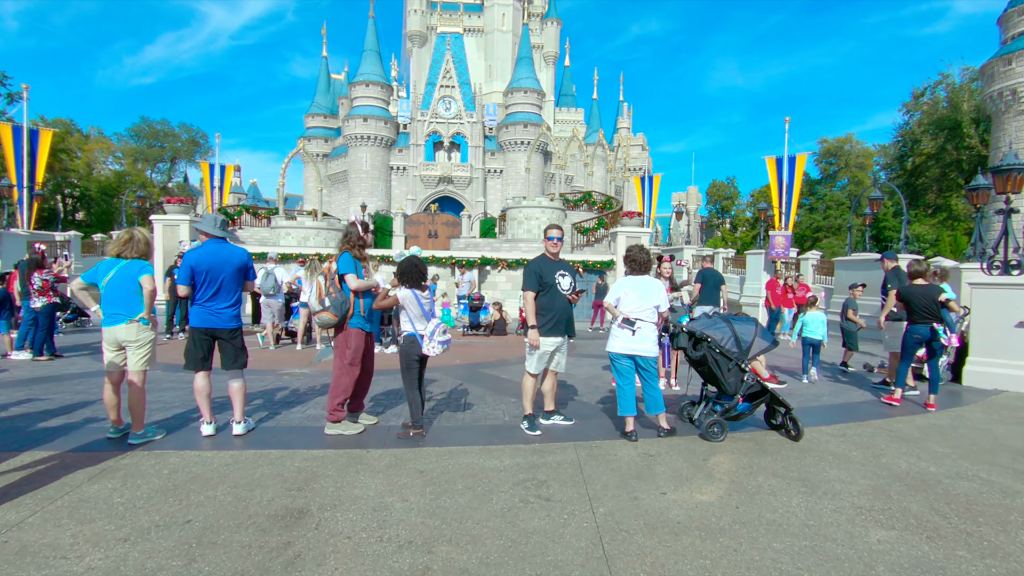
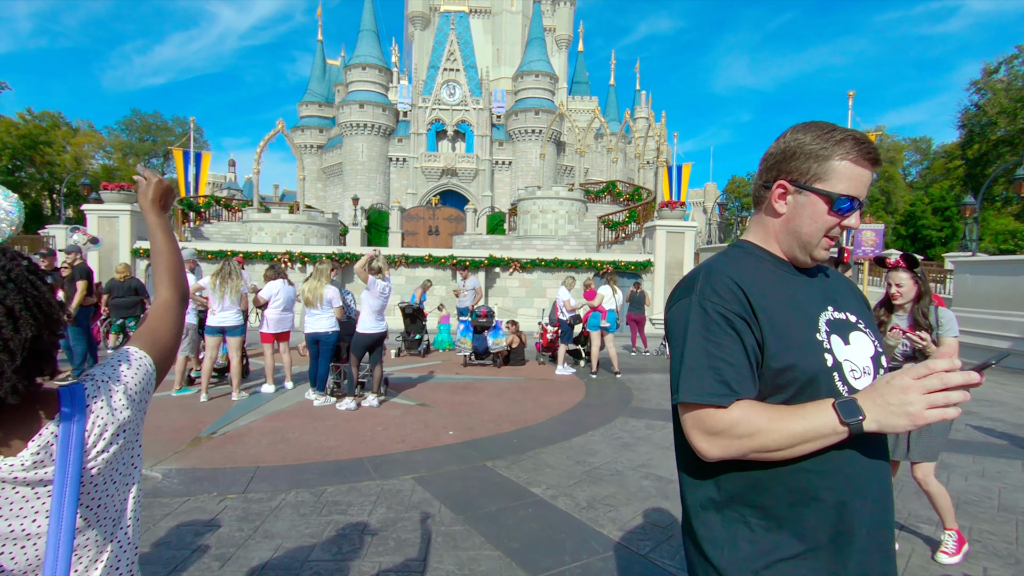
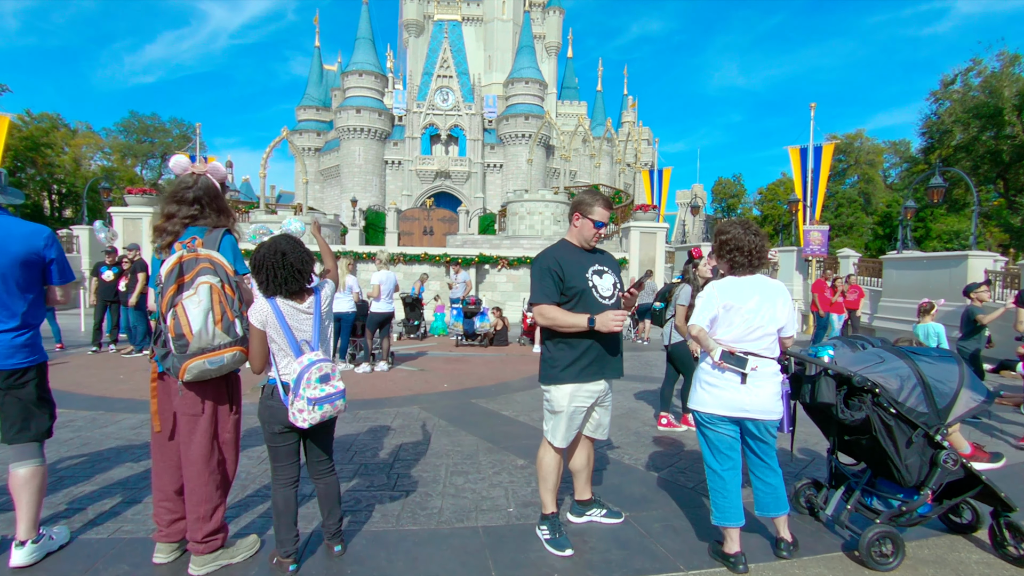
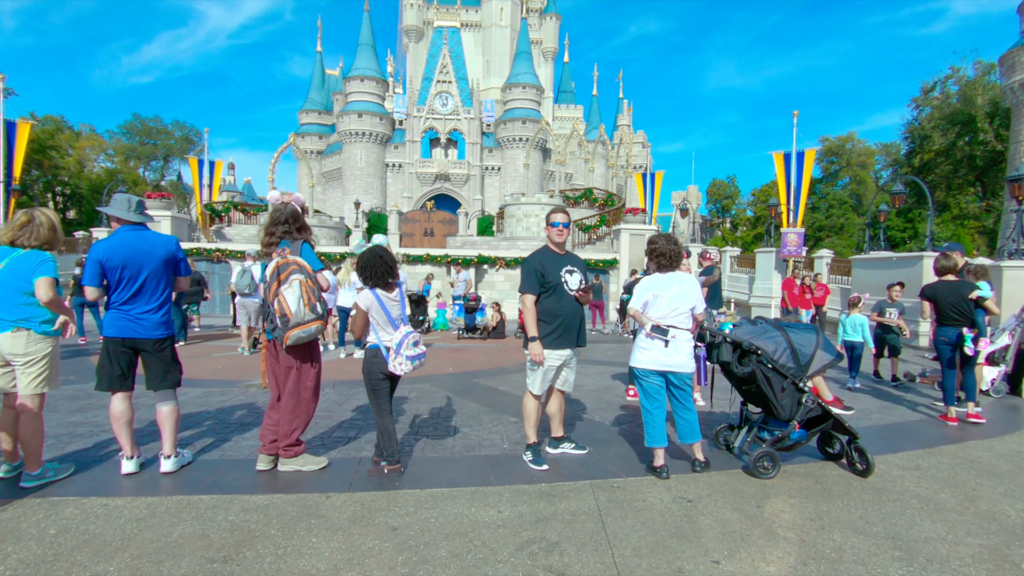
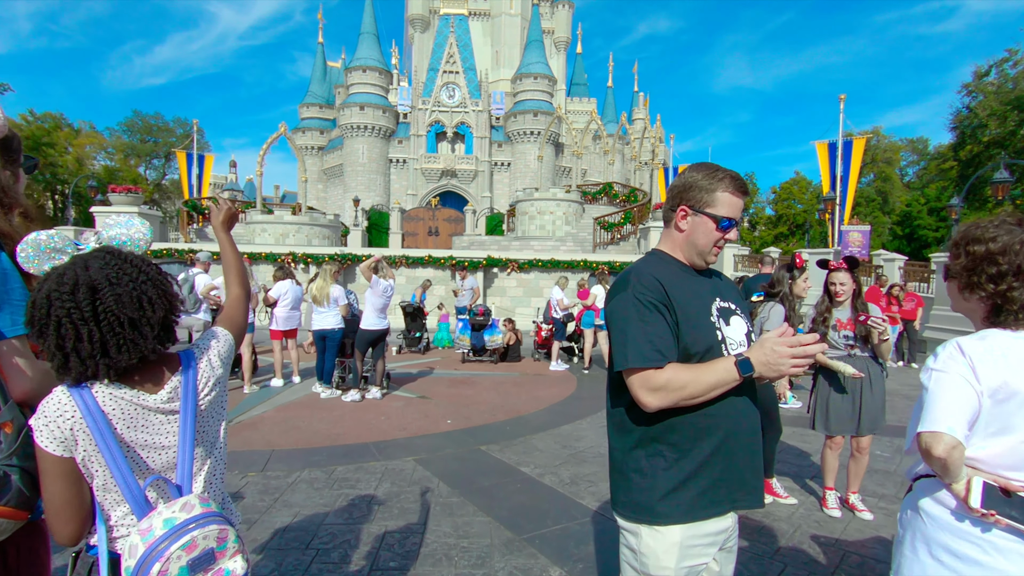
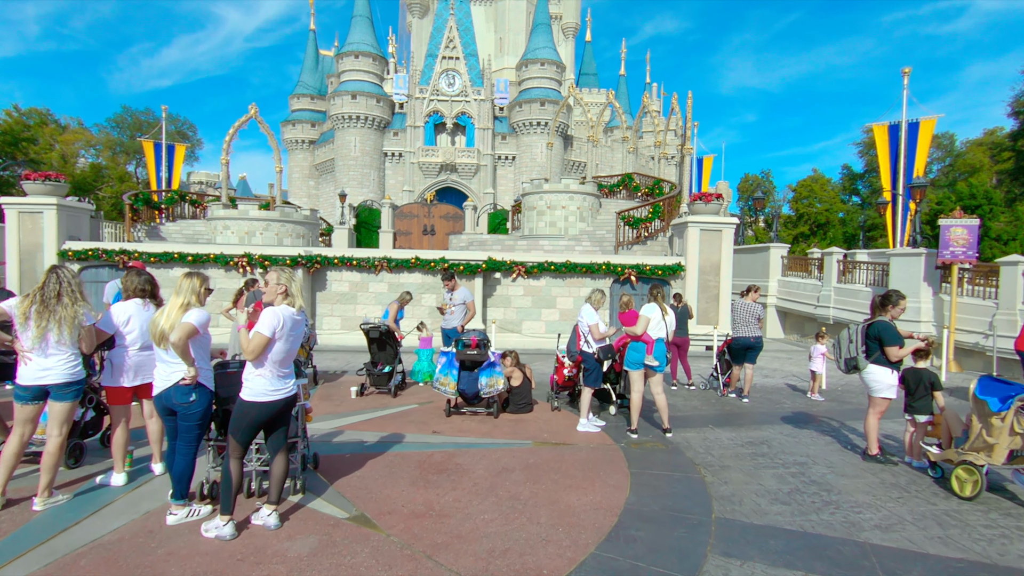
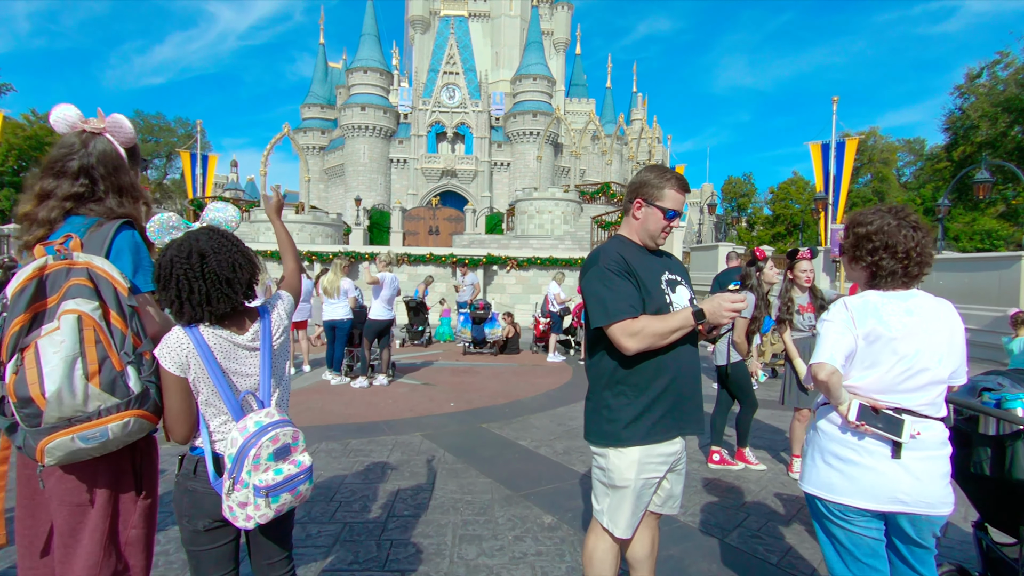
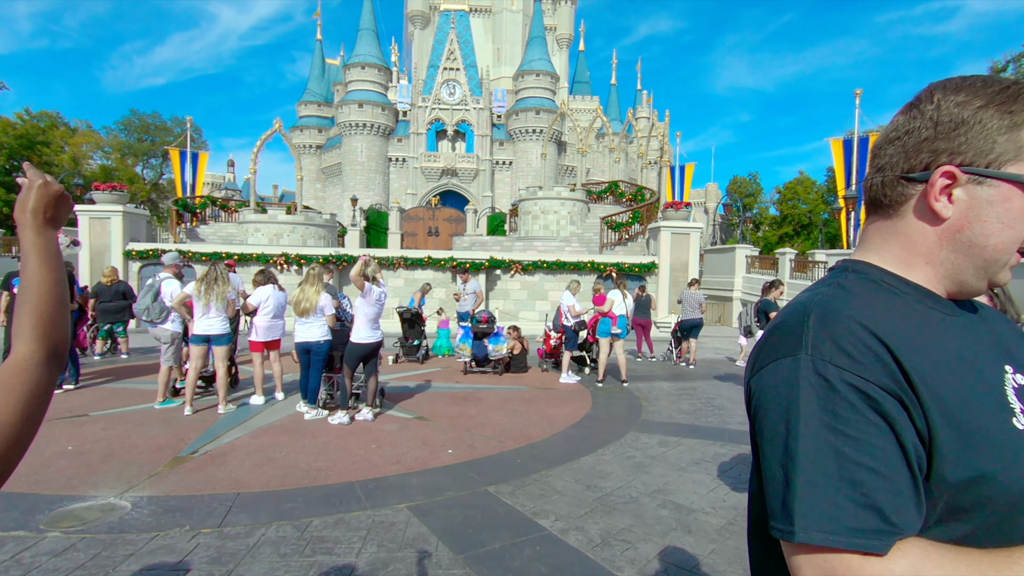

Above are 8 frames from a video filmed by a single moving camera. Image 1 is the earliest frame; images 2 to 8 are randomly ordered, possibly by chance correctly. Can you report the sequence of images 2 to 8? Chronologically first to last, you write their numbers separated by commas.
4, 3, 7, 5, 2, 8, 6
